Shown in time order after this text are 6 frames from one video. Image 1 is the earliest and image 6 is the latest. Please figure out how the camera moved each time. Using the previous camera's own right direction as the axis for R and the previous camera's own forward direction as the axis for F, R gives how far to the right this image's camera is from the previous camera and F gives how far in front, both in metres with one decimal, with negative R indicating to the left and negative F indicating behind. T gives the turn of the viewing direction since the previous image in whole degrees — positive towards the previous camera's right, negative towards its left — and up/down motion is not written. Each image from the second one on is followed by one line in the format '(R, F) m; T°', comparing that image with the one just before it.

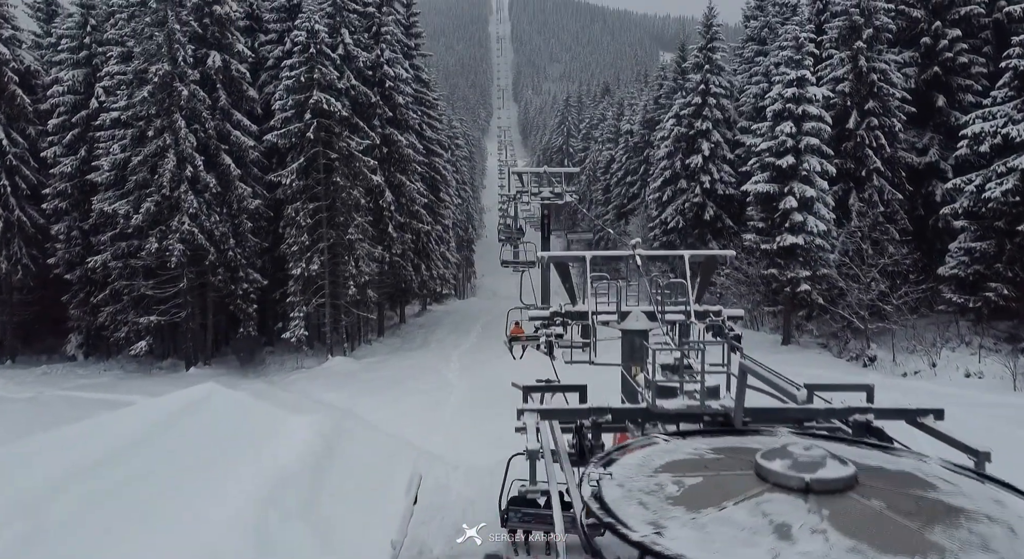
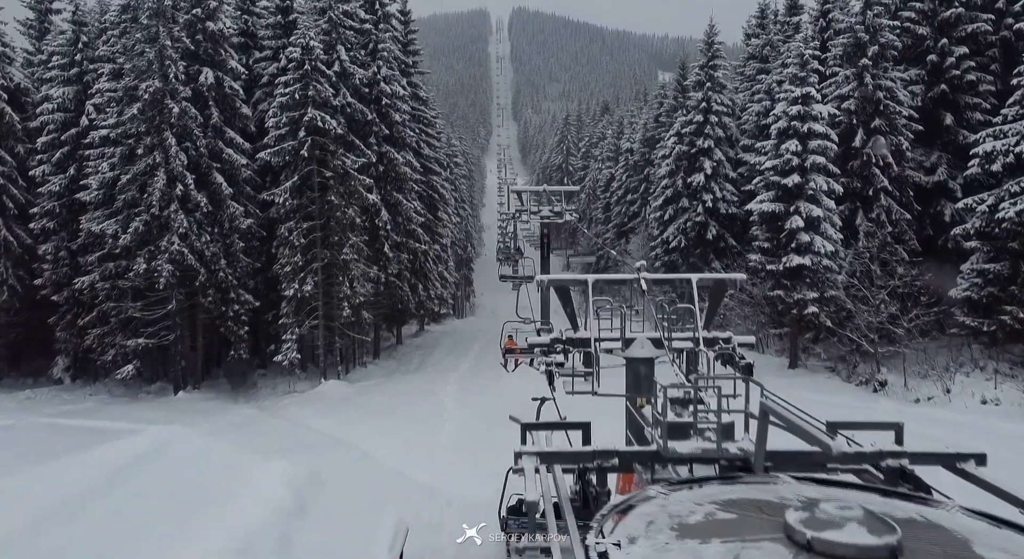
(0.0, +0.7) m; 0°
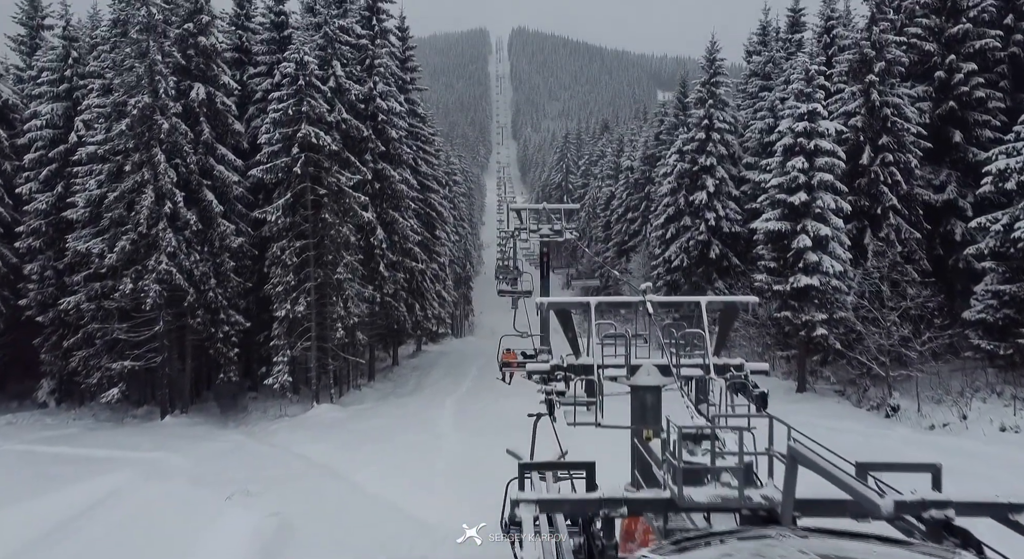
(0.0, +0.8) m; 0°
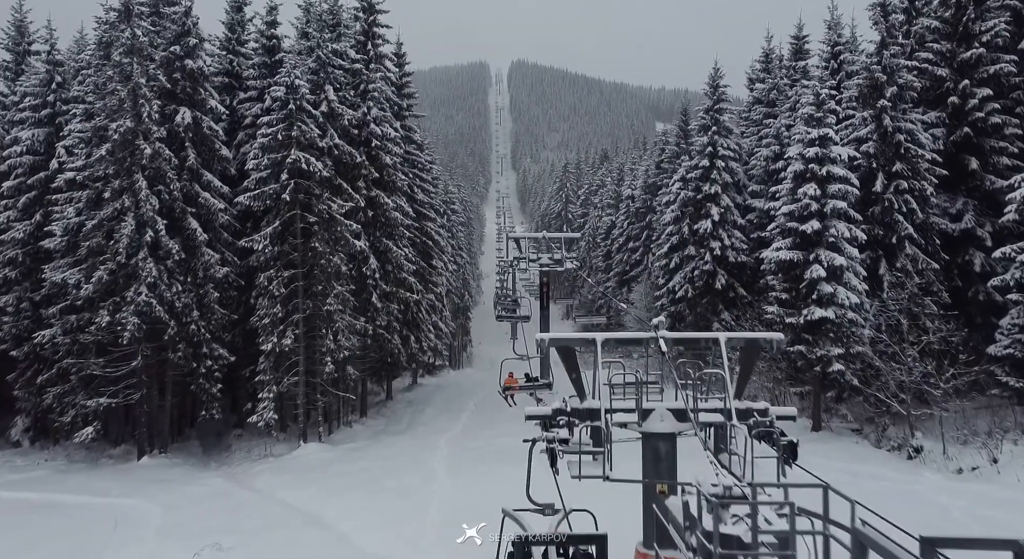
(0.0, +1.3) m; 0°
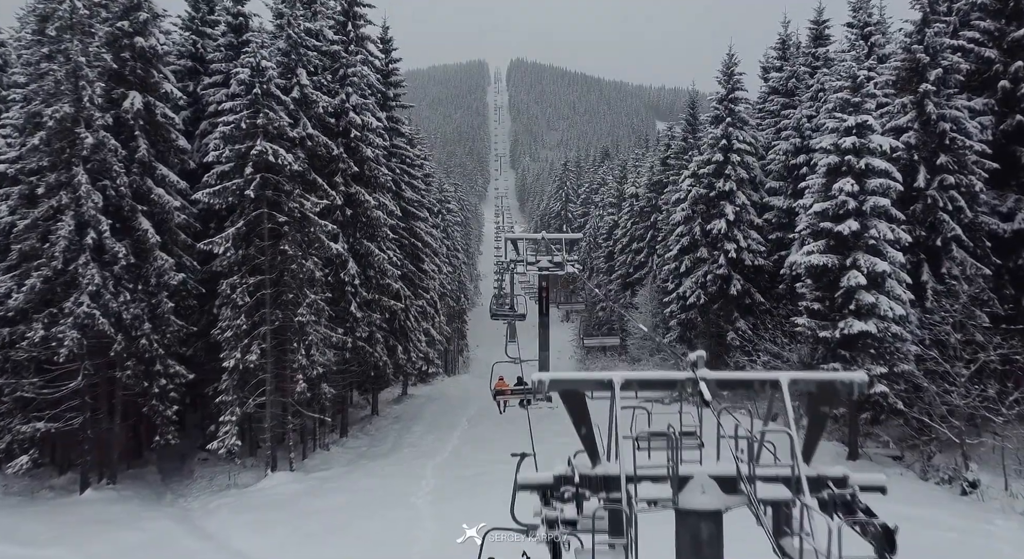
(+0.1, +3.0) m; 0°
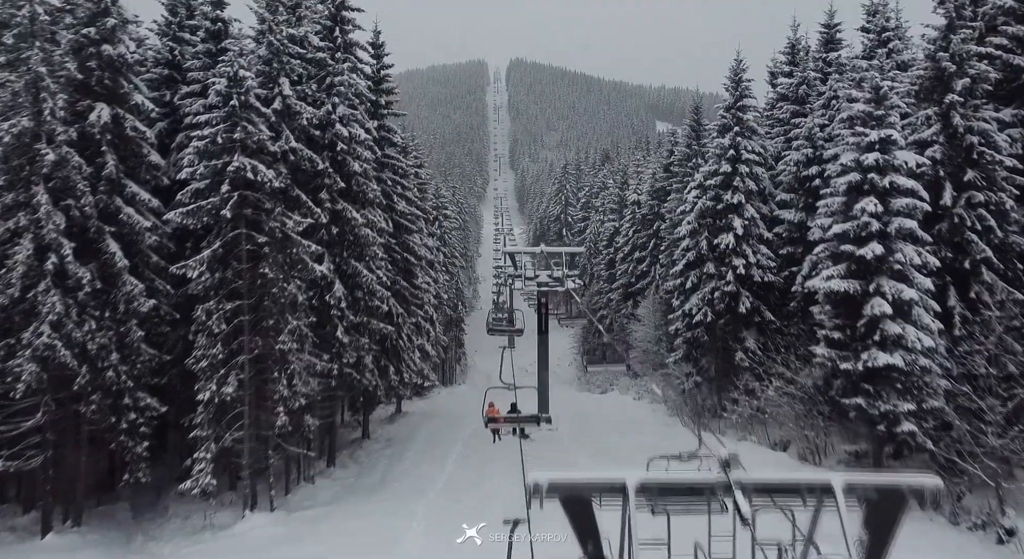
(+0.1, +1.6) m; 0°
